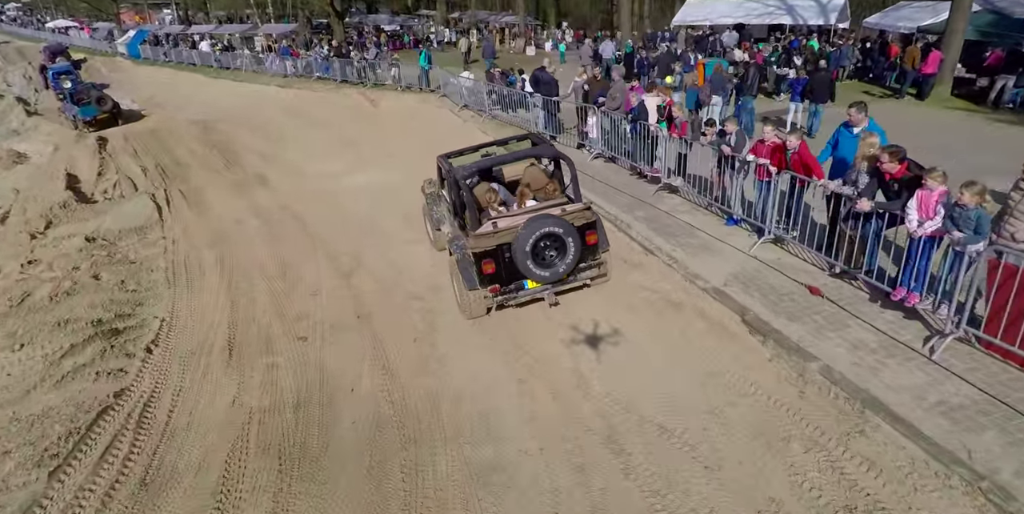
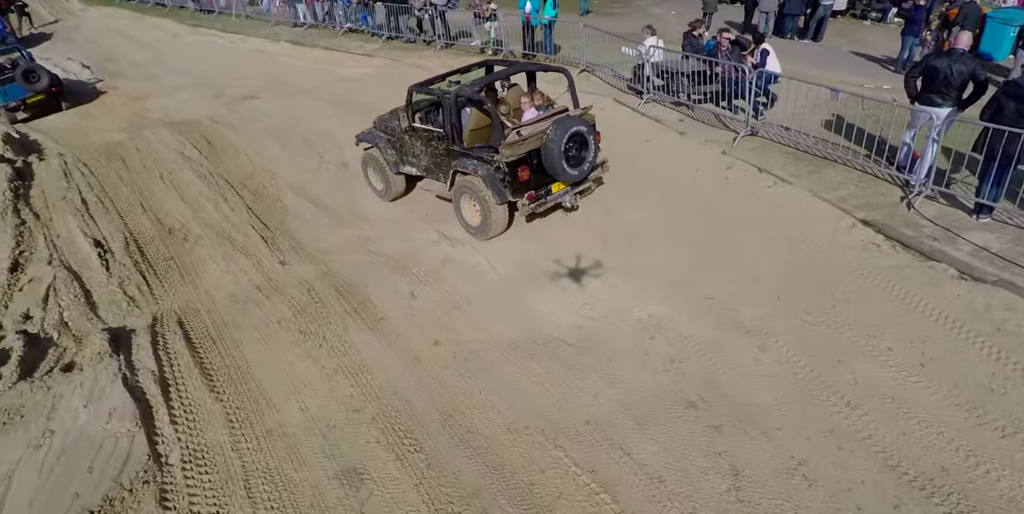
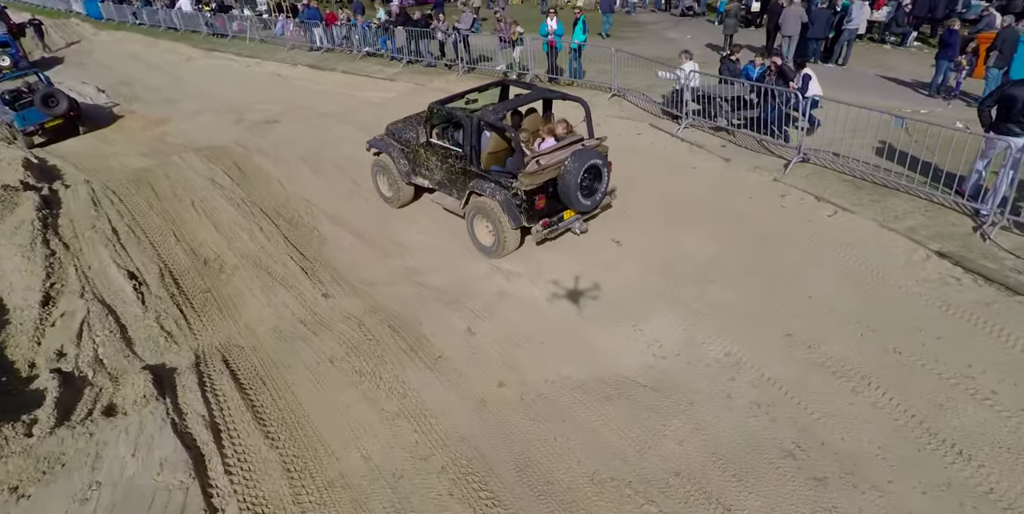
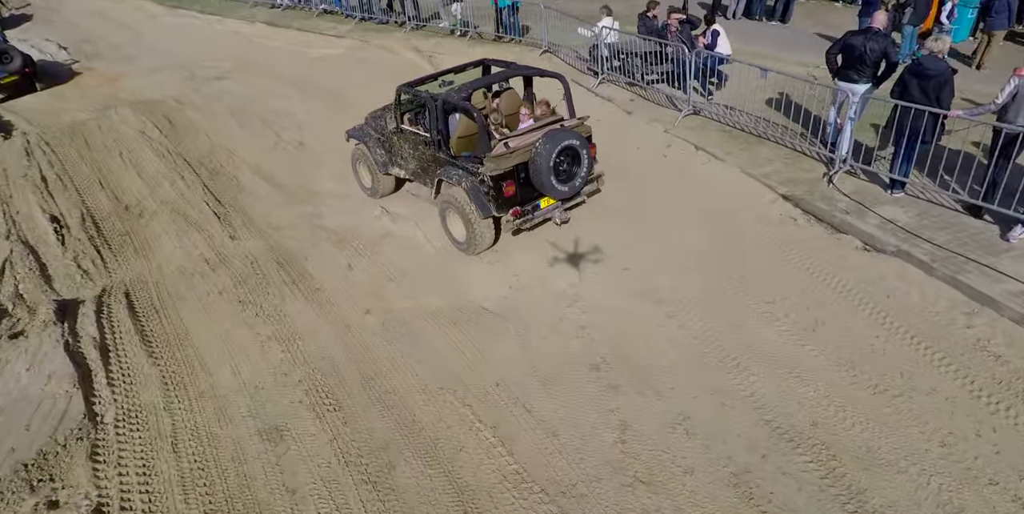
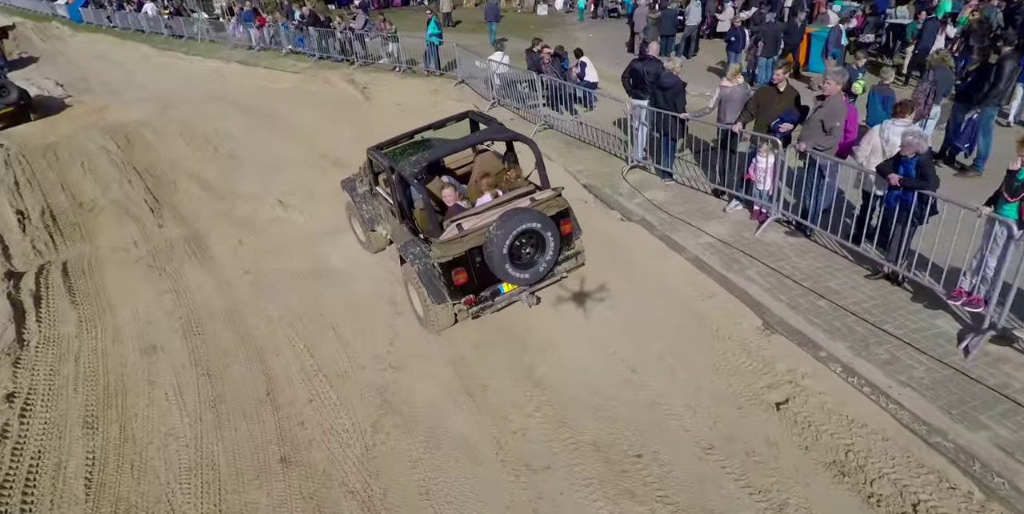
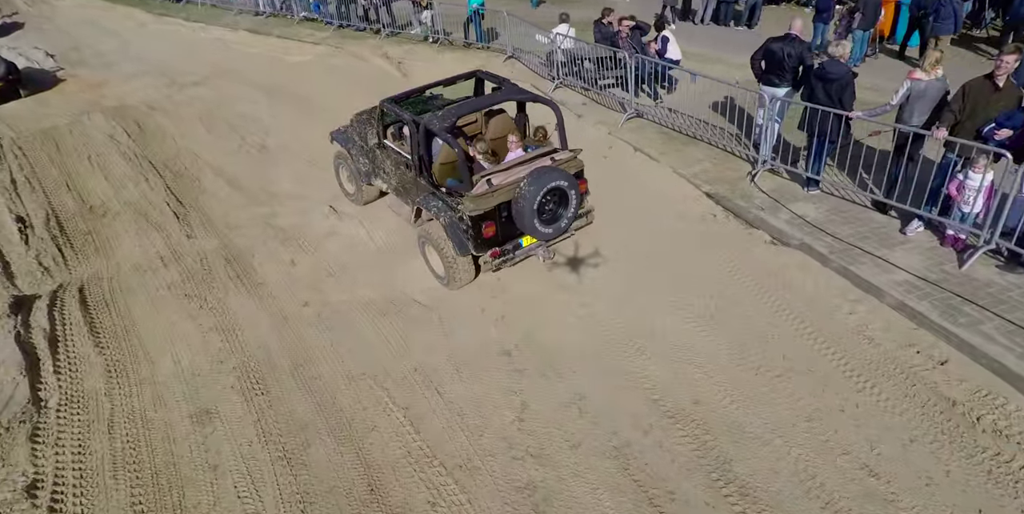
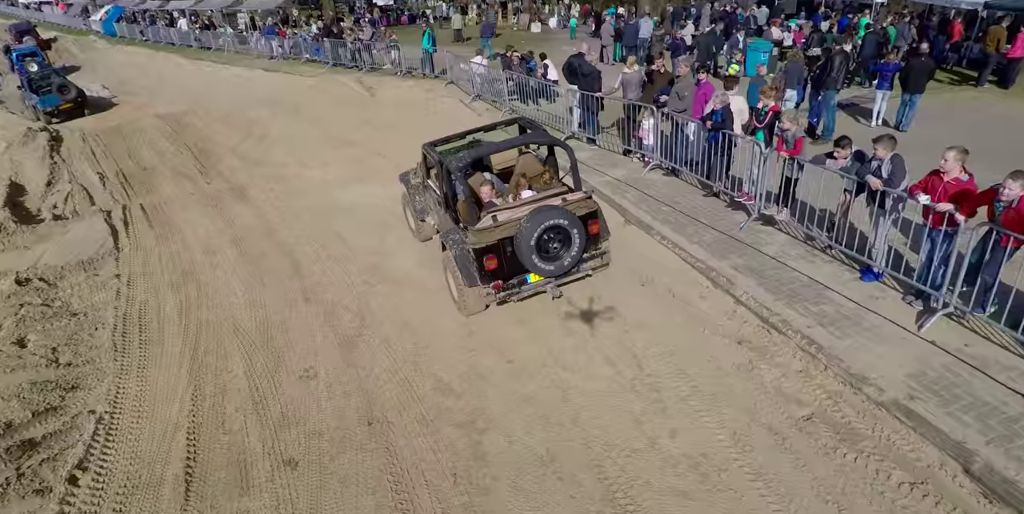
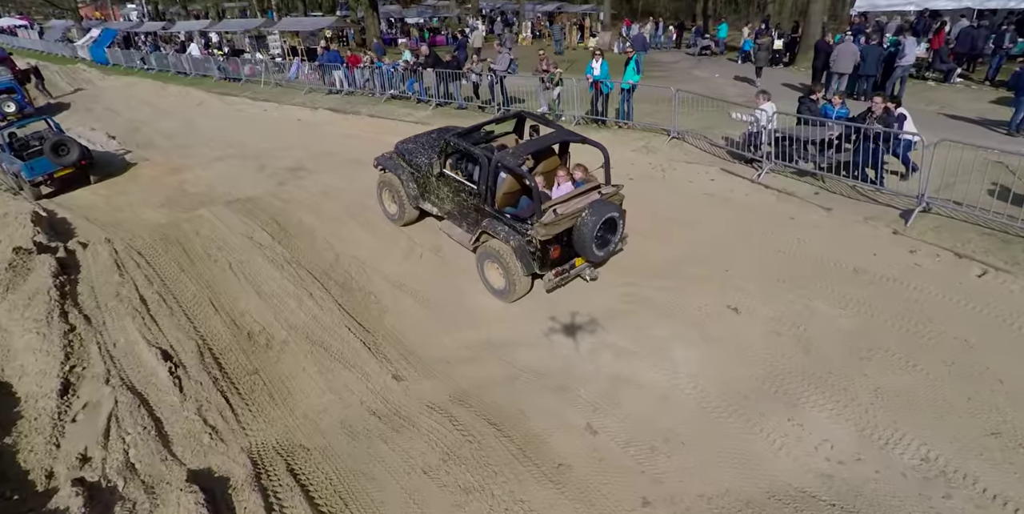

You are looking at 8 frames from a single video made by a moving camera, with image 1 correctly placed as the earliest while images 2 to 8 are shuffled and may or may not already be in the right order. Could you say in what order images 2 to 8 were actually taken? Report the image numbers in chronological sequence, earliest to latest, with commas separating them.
7, 5, 6, 4, 2, 3, 8
